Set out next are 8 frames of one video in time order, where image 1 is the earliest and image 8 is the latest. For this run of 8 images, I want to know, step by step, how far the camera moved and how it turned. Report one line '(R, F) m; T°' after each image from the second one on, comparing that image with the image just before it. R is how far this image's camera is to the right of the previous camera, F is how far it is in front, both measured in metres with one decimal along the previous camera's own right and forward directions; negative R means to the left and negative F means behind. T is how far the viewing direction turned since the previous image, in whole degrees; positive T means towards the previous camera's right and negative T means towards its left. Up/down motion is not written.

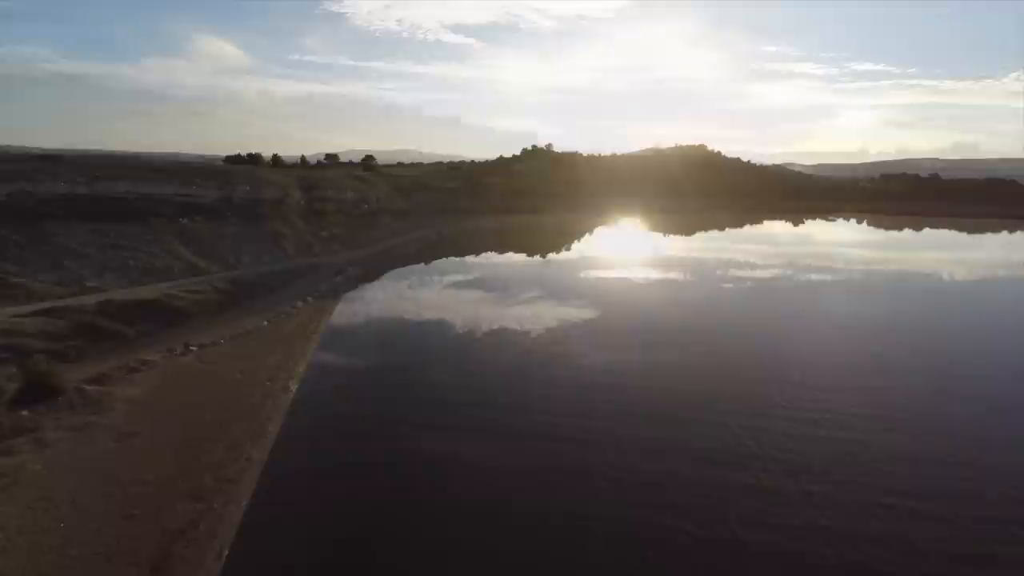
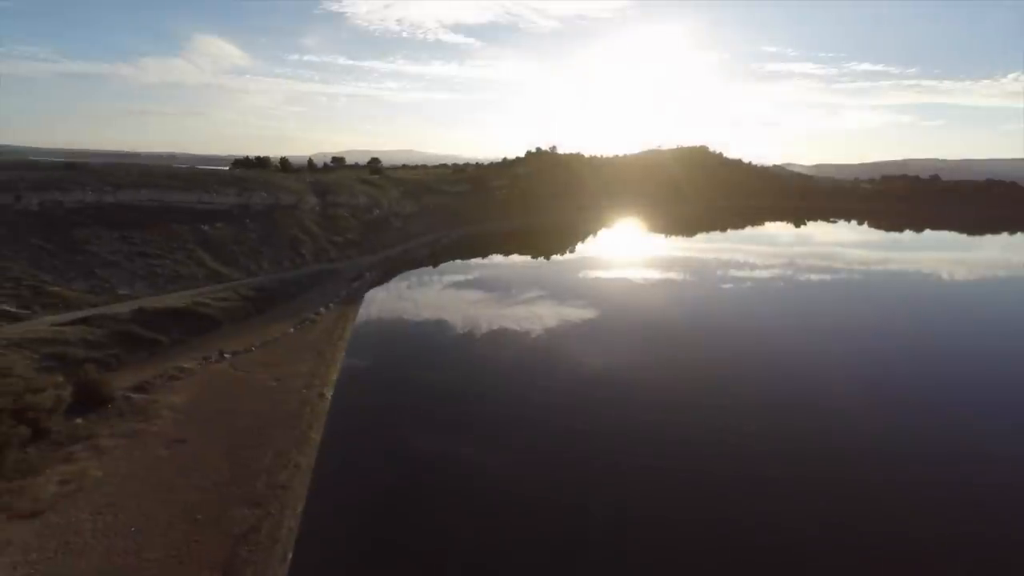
(-0.4, -0.5) m; 0°
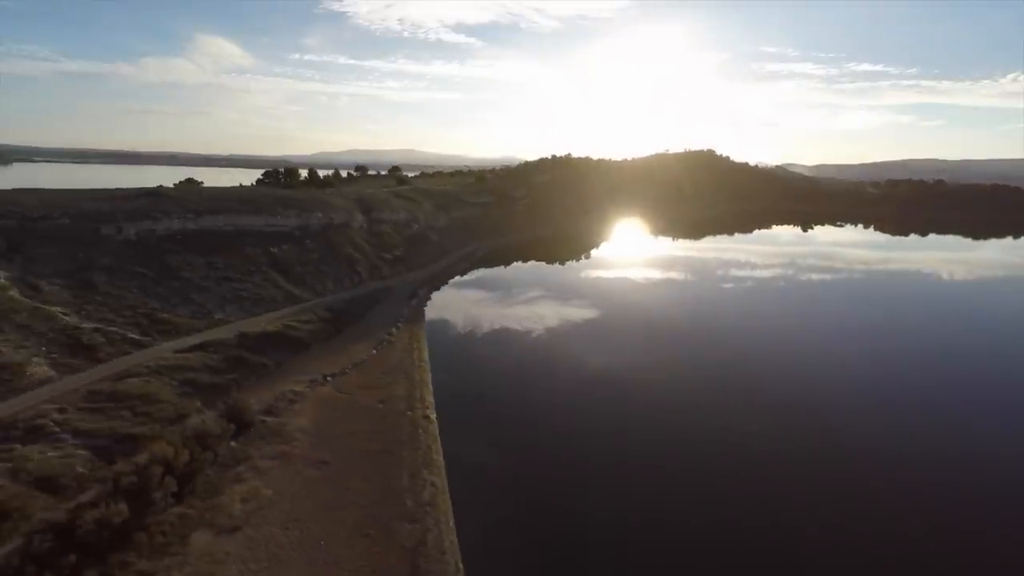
(-1.3, -1.6) m; 0°
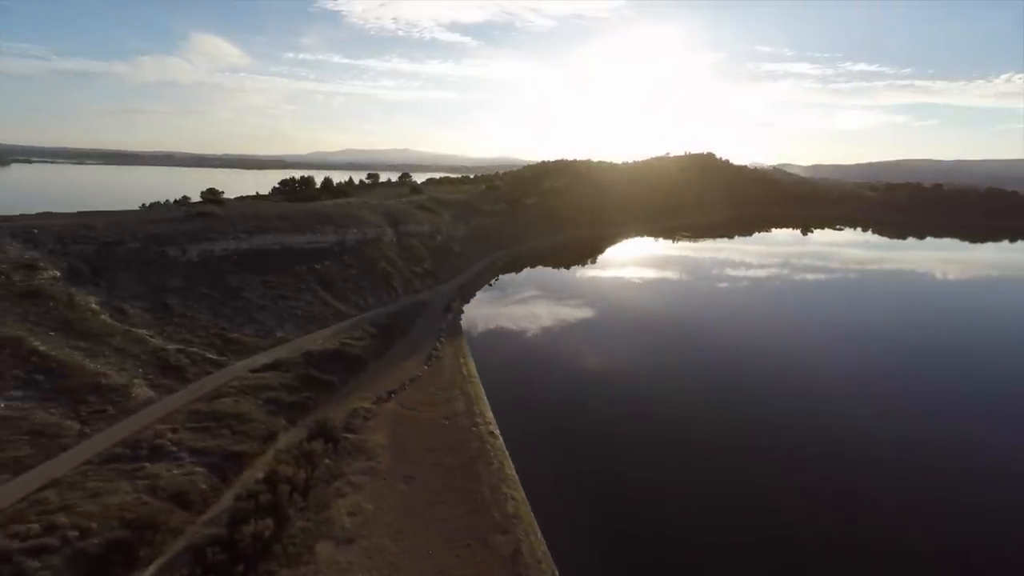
(-1.0, -1.3) m; 0°
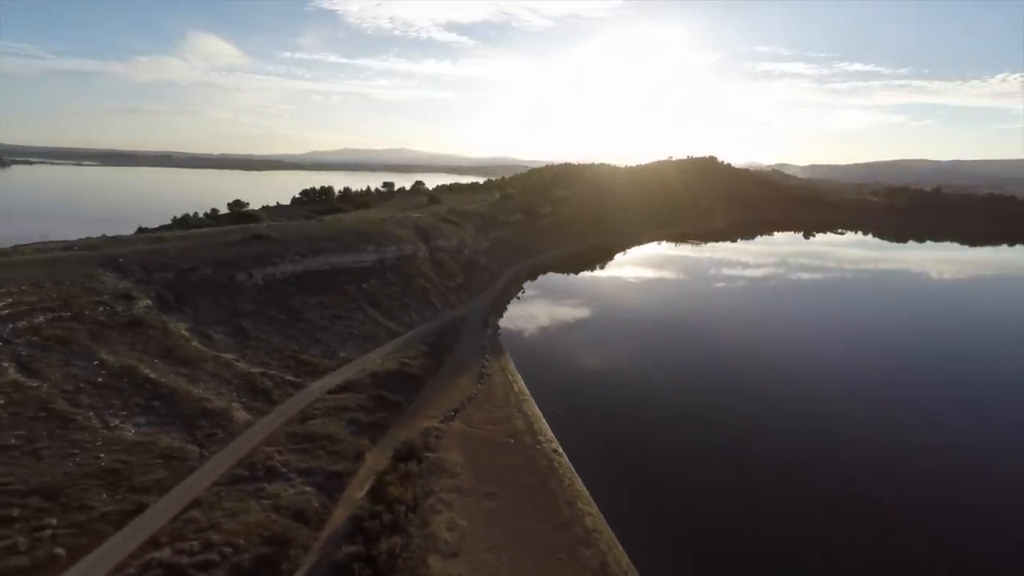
(-1.2, -1.5) m; 0°
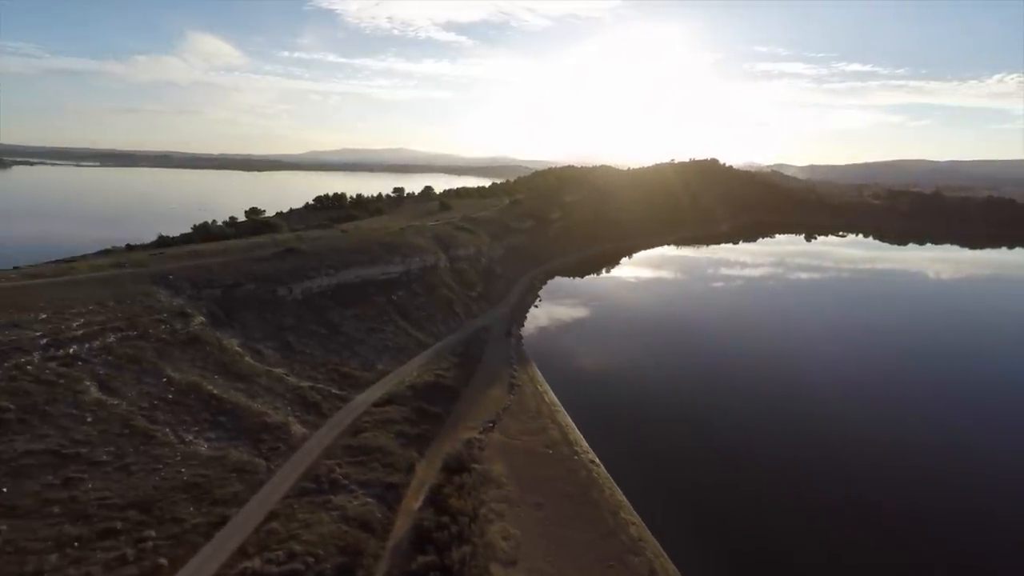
(-0.8, -0.9) m; 0°
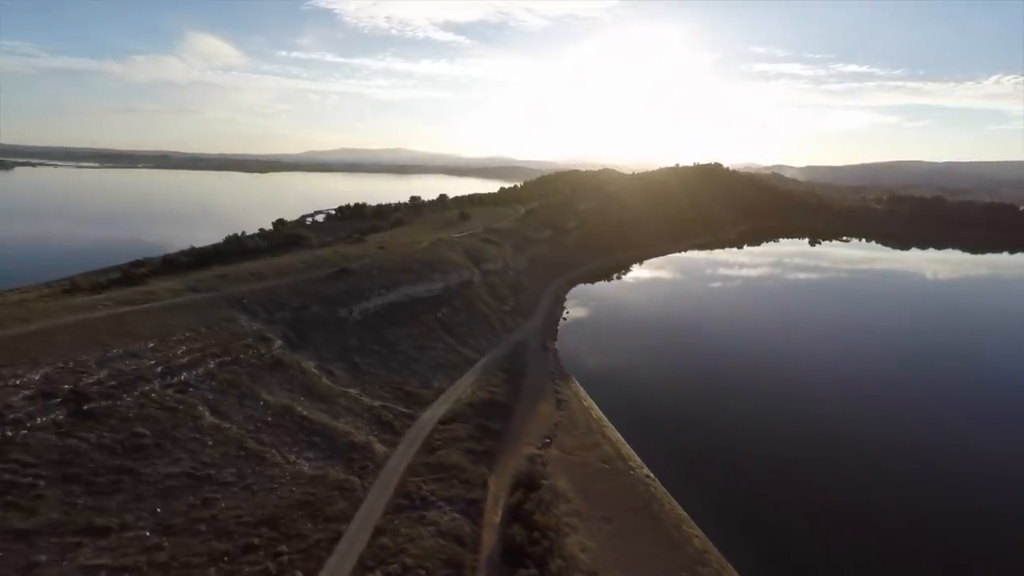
(-1.3, -1.5) m; 0°
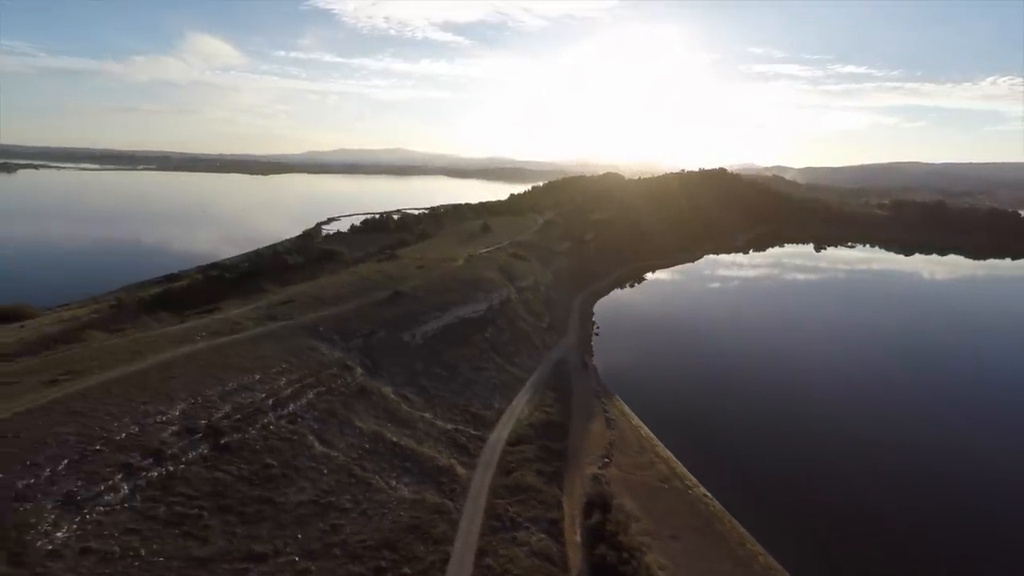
(-1.5, -1.5) m; 0°
